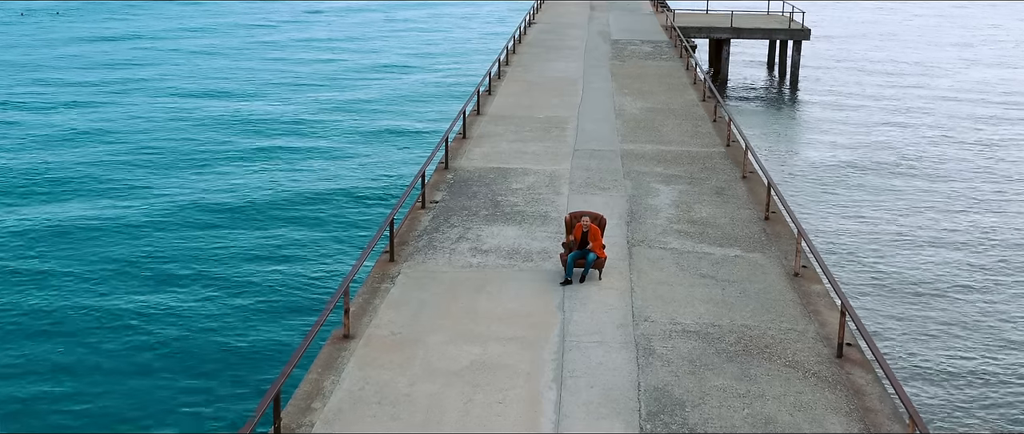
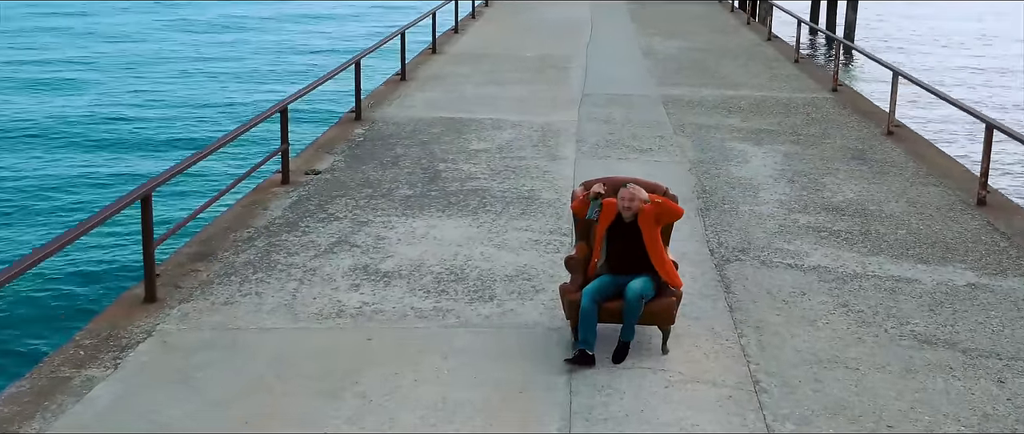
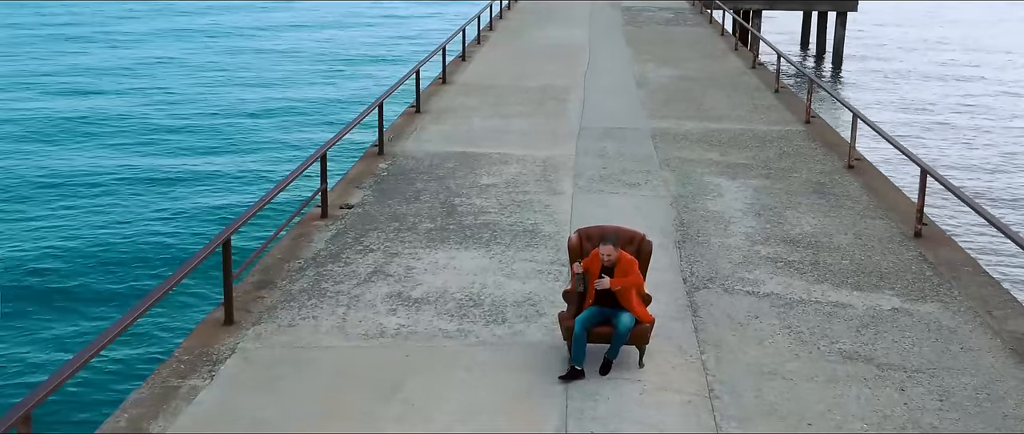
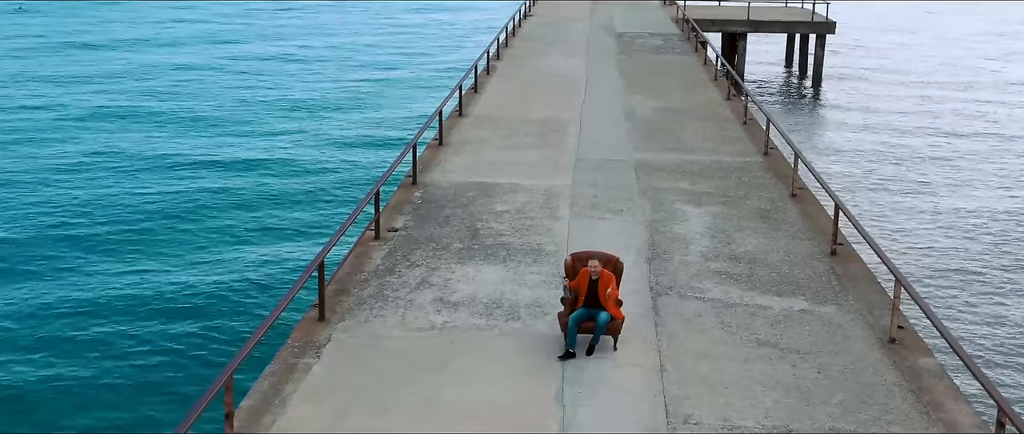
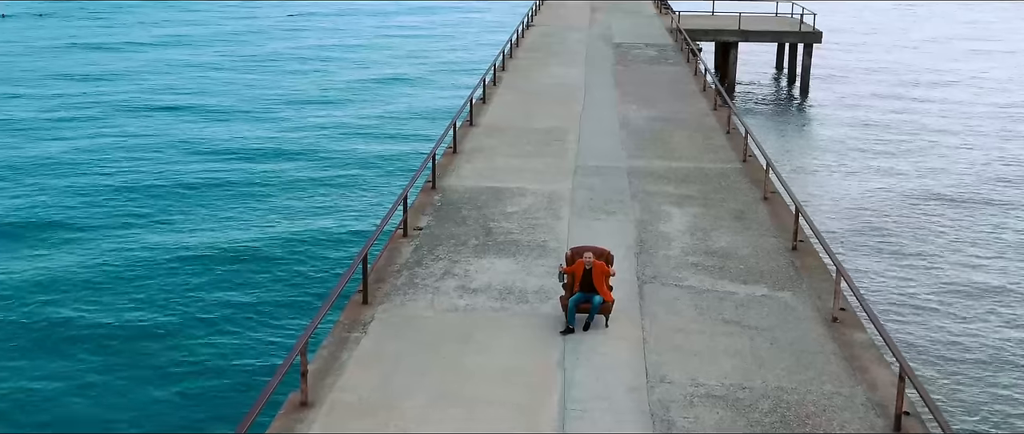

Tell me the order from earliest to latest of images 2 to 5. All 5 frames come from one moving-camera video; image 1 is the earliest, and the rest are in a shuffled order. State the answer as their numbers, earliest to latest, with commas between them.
5, 4, 3, 2
